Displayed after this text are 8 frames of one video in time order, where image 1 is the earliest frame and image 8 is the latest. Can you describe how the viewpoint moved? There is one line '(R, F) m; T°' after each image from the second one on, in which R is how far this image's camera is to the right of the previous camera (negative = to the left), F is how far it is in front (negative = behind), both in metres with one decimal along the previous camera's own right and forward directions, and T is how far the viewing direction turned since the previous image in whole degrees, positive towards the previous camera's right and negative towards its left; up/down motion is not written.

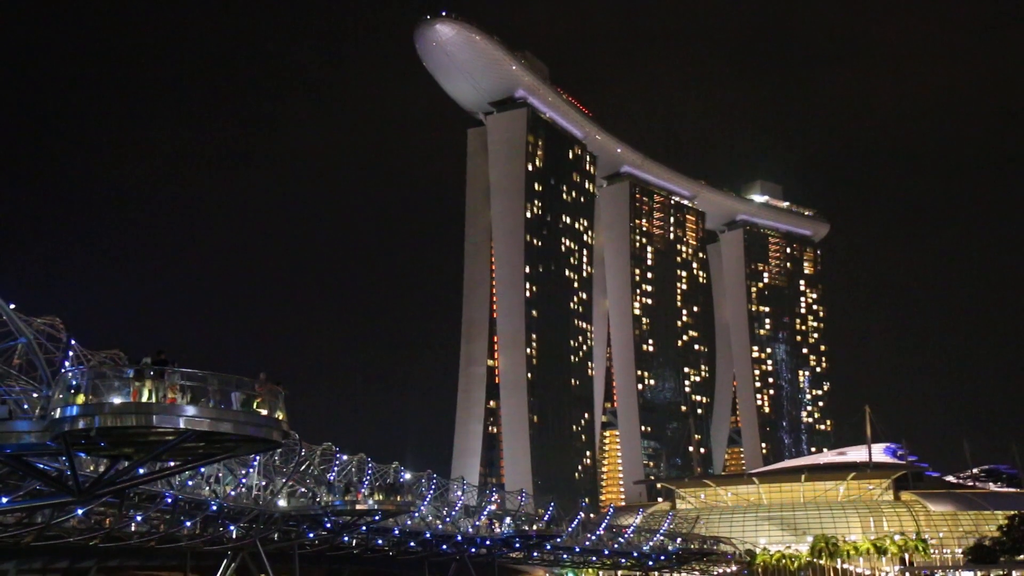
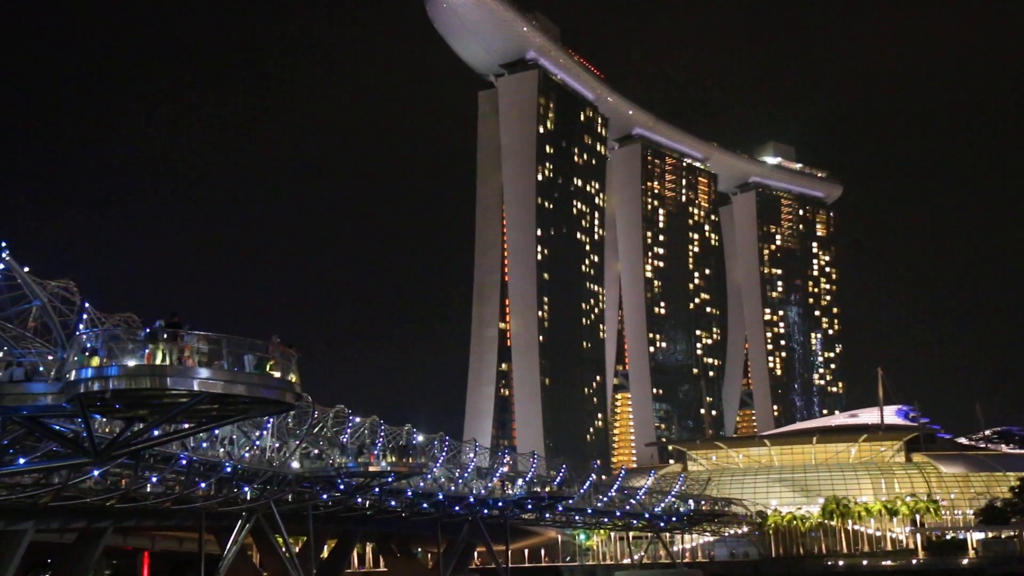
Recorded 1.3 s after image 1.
(0.0, 0.0) m; -1°
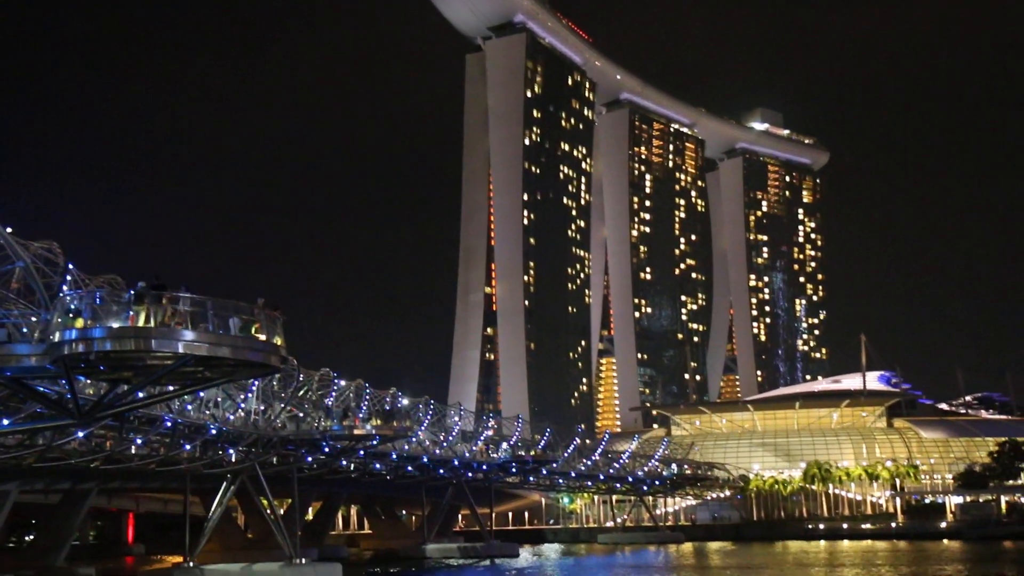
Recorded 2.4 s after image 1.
(-0.1, 0.0) m; +1°
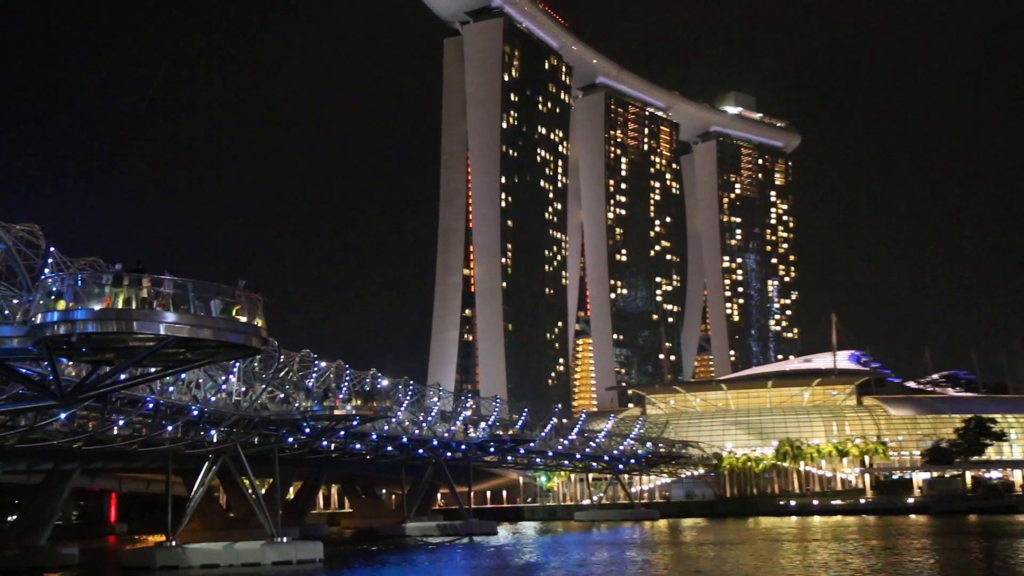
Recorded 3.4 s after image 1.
(+0.2, -1.0) m; +1°
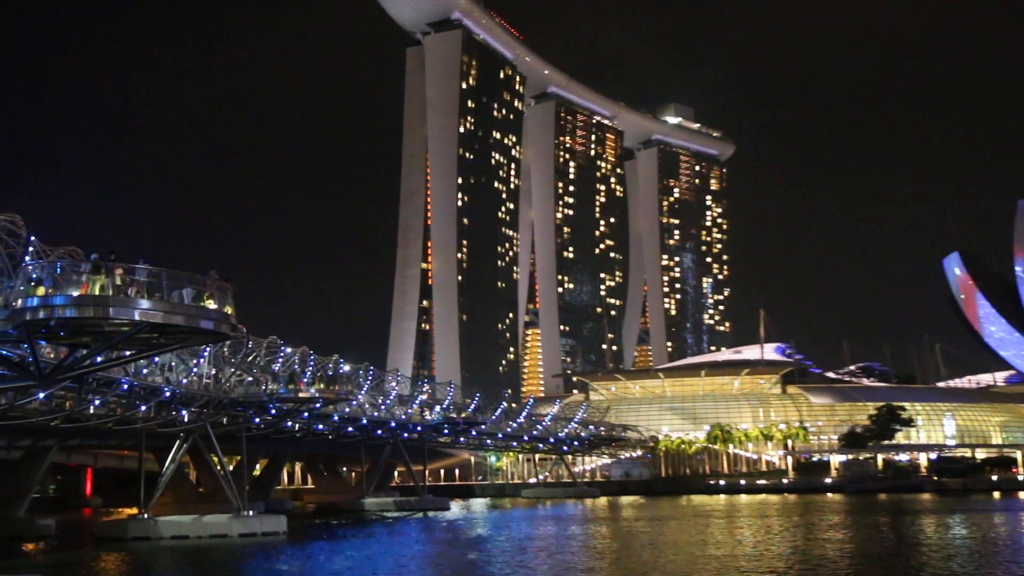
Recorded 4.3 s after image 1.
(+0.2, -4.9) m; +2°
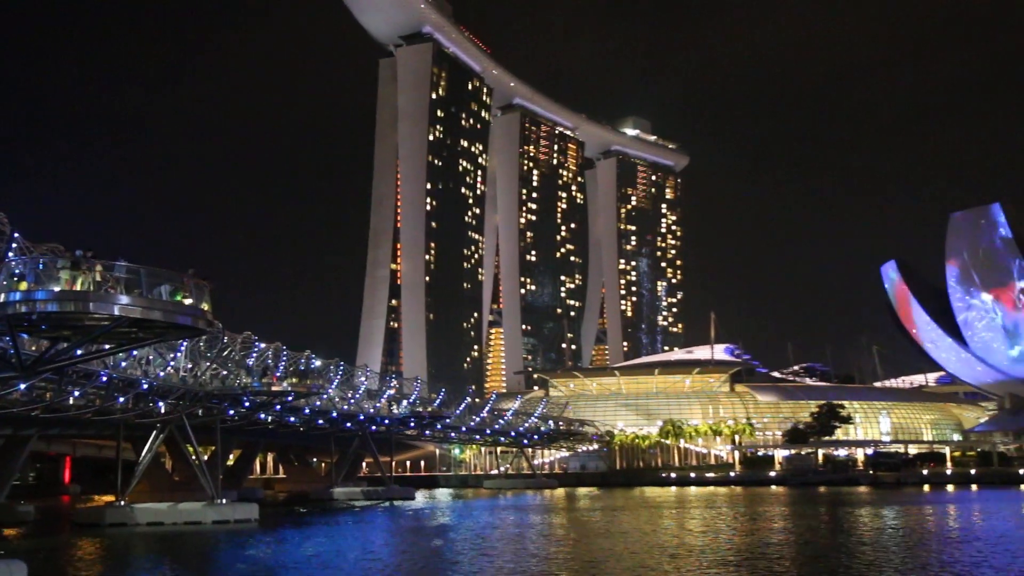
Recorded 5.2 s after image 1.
(0.0, -3.6) m; +2°
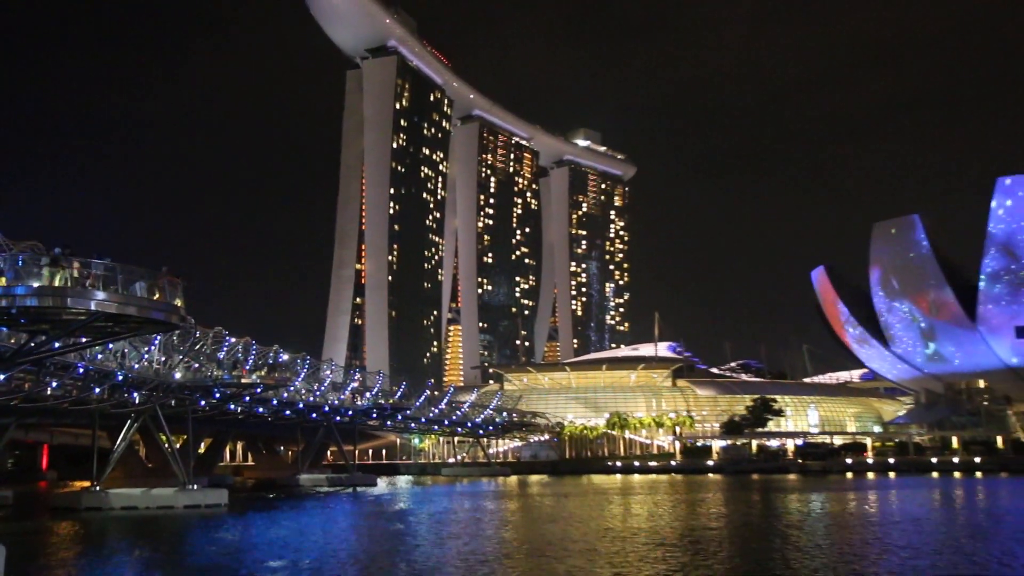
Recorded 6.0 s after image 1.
(-0.3, -4.8) m; +2°
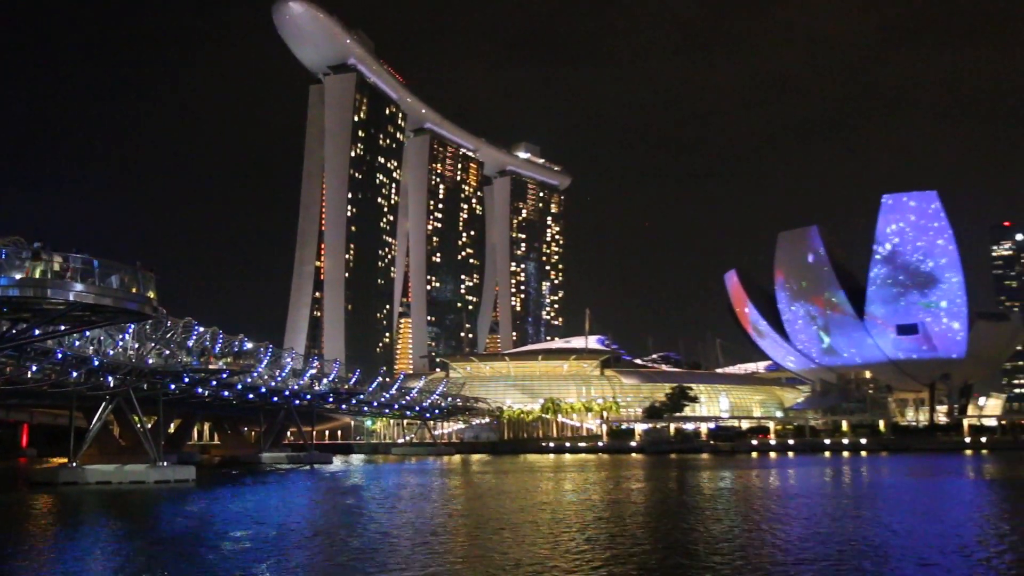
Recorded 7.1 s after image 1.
(-0.6, -8.2) m; +3°
